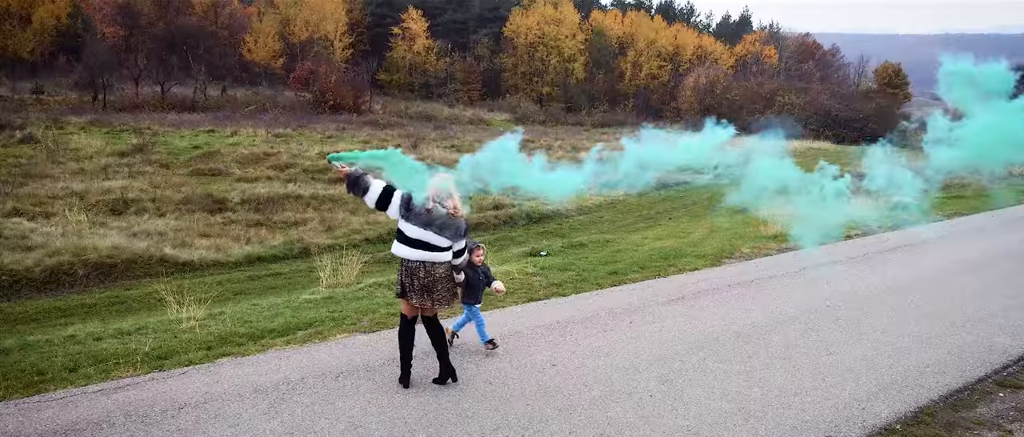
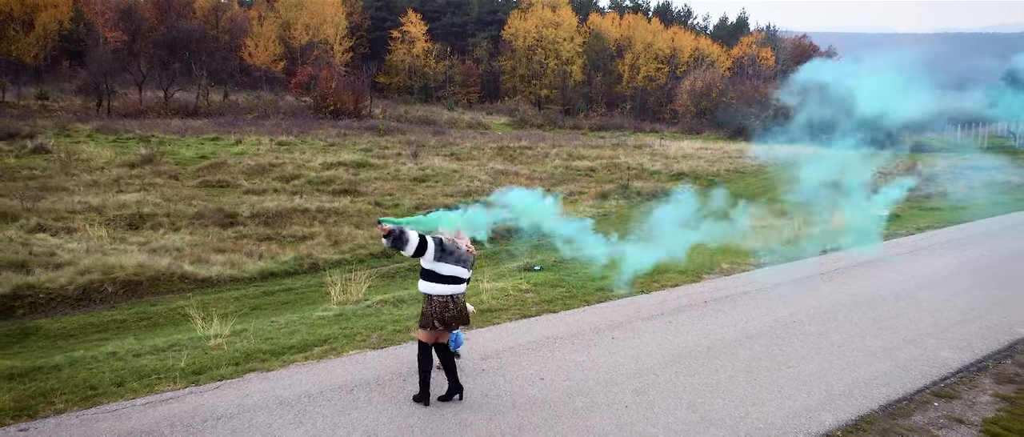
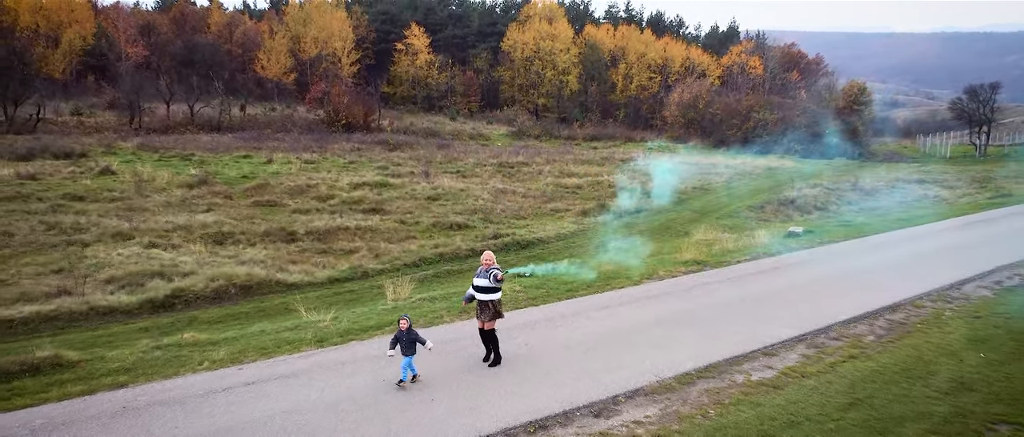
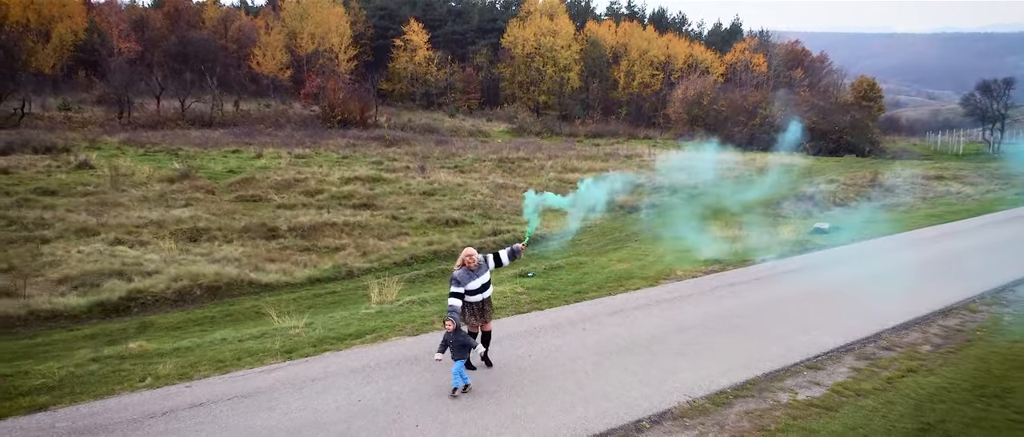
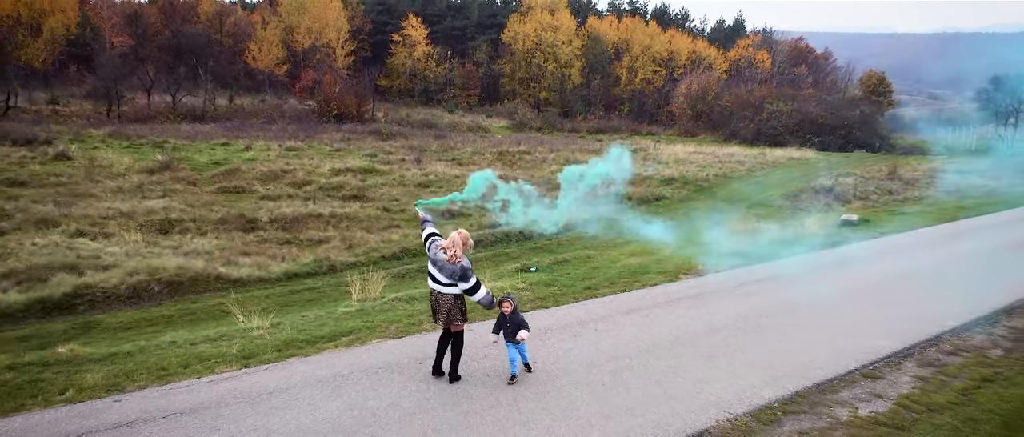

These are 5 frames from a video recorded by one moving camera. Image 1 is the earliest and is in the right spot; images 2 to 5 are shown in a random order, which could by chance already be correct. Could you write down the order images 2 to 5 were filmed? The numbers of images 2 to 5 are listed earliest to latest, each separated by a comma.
2, 5, 4, 3
